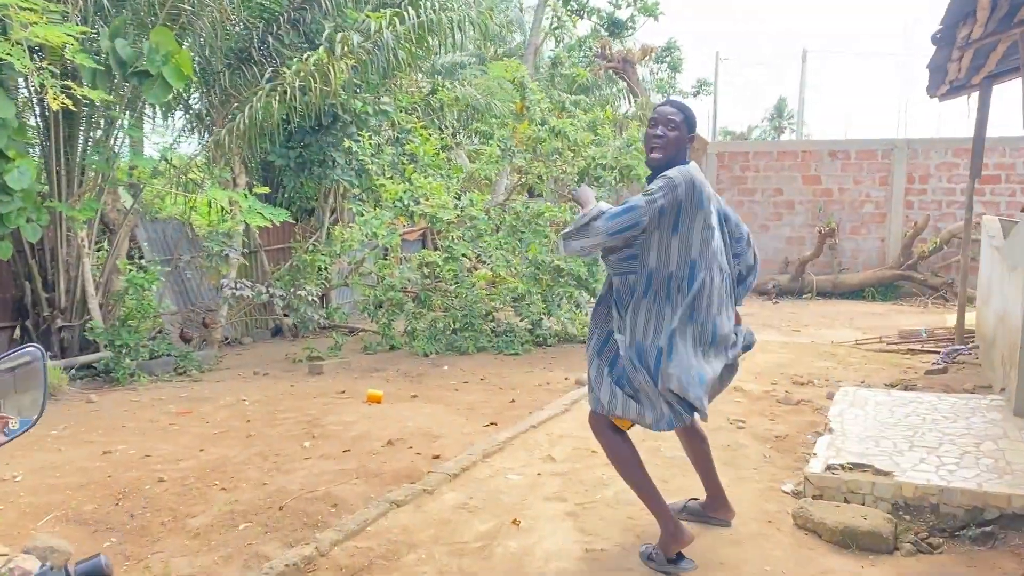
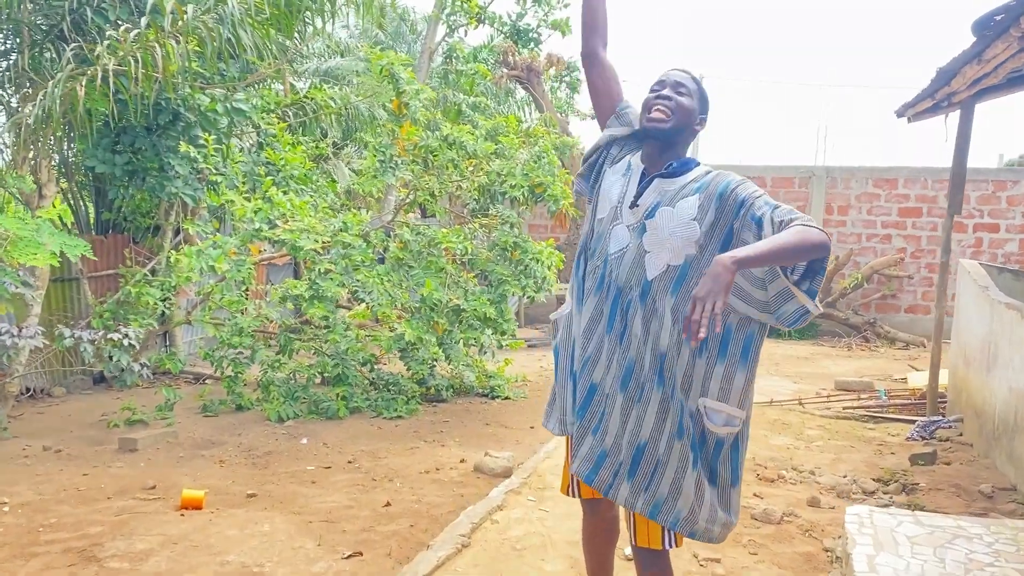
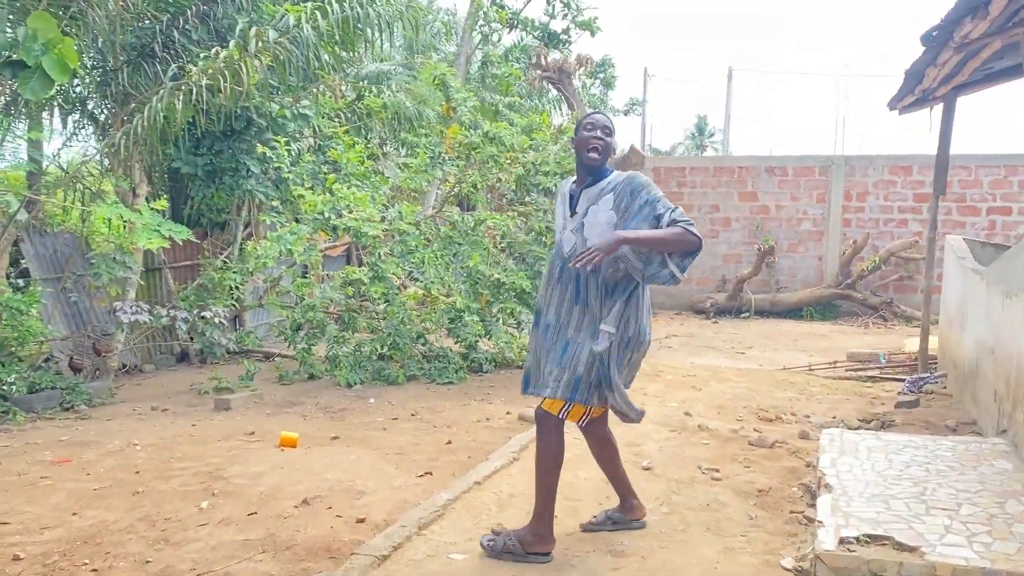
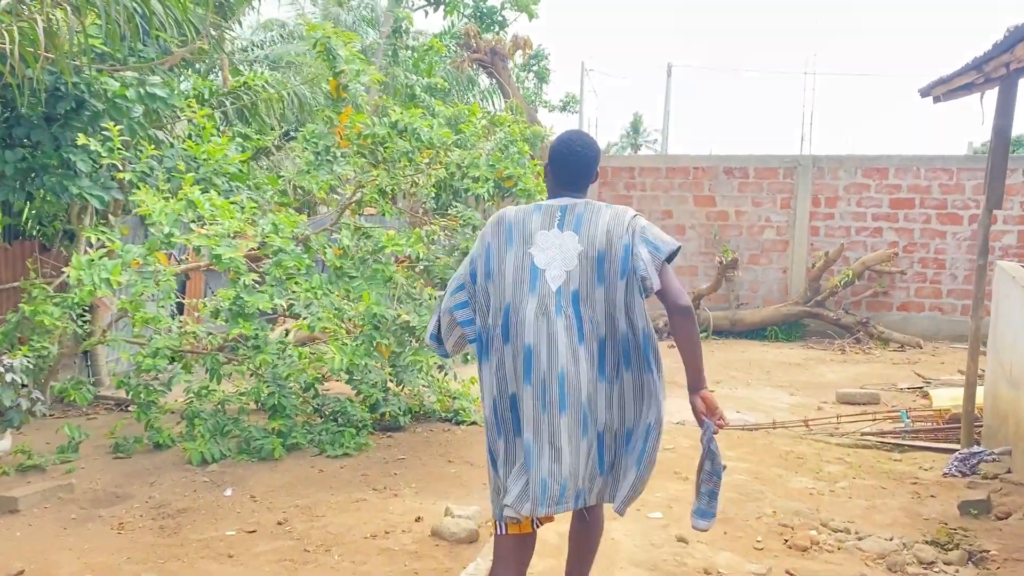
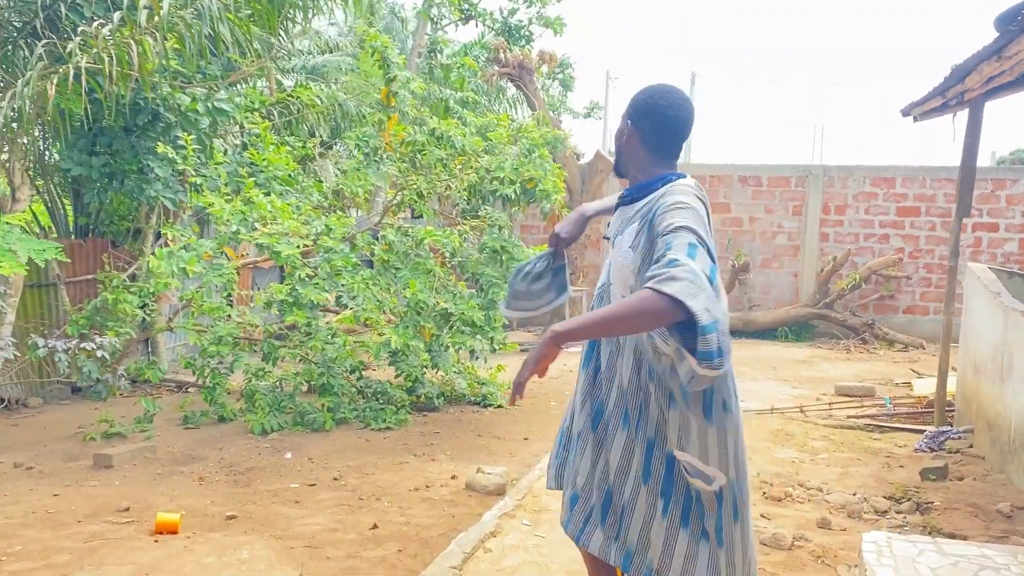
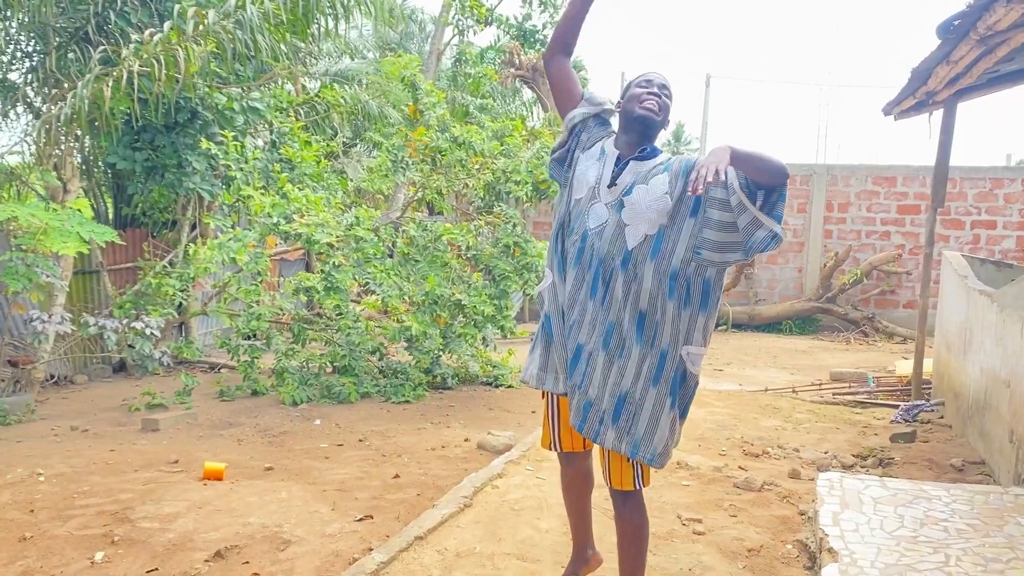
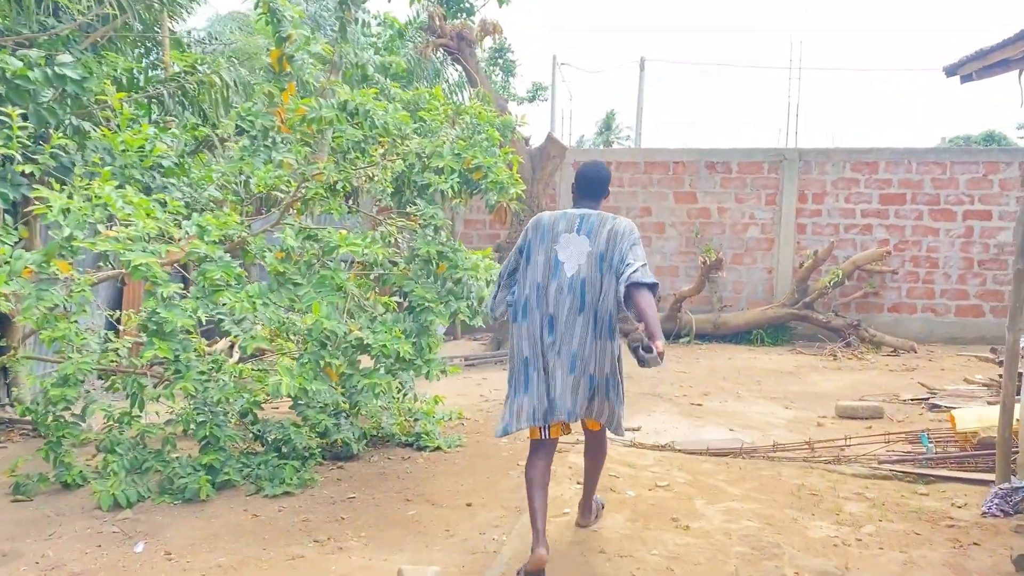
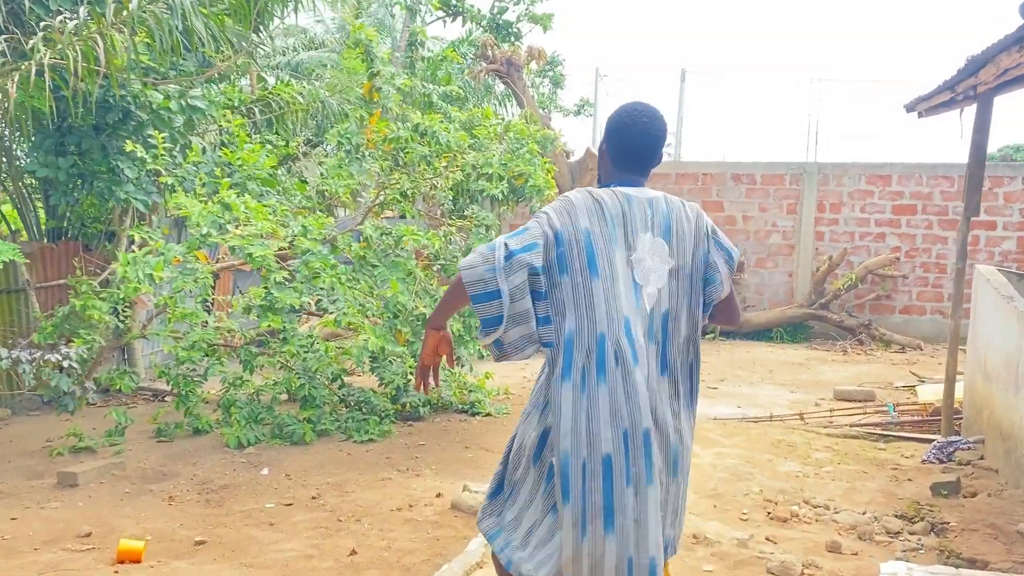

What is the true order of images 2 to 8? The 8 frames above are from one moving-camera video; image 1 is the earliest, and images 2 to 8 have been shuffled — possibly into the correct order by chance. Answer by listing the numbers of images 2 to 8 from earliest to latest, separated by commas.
3, 6, 2, 5, 8, 4, 7
